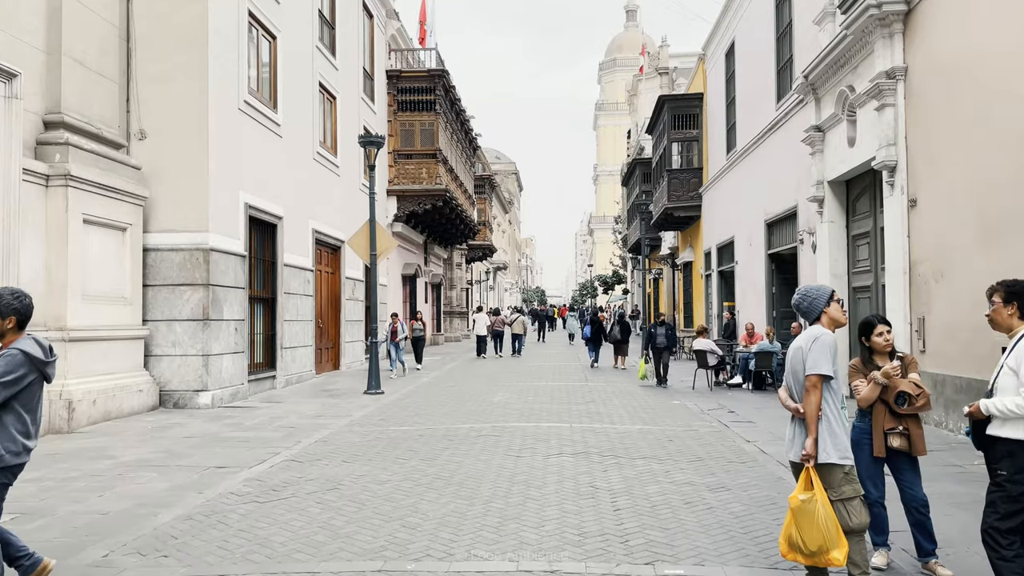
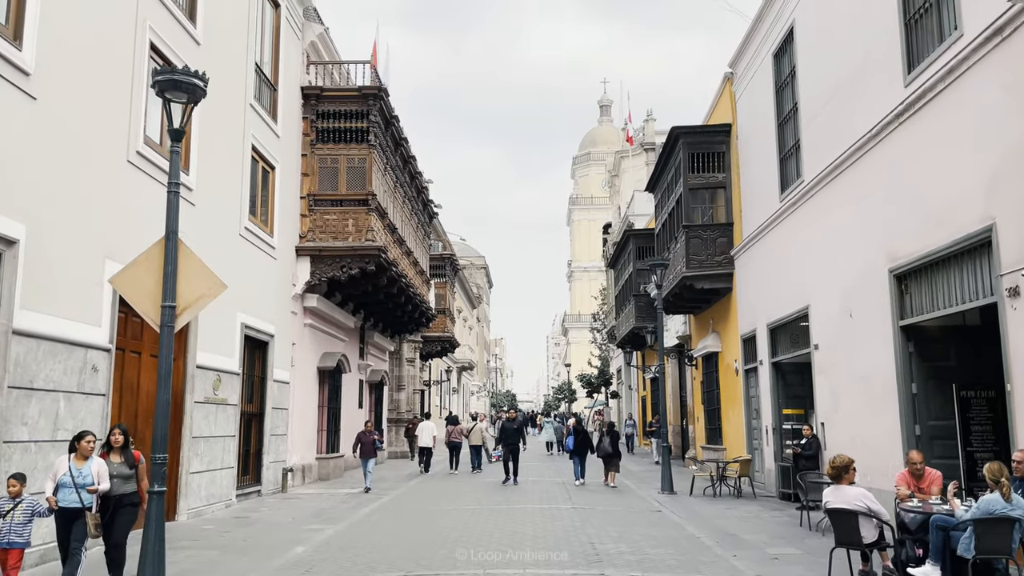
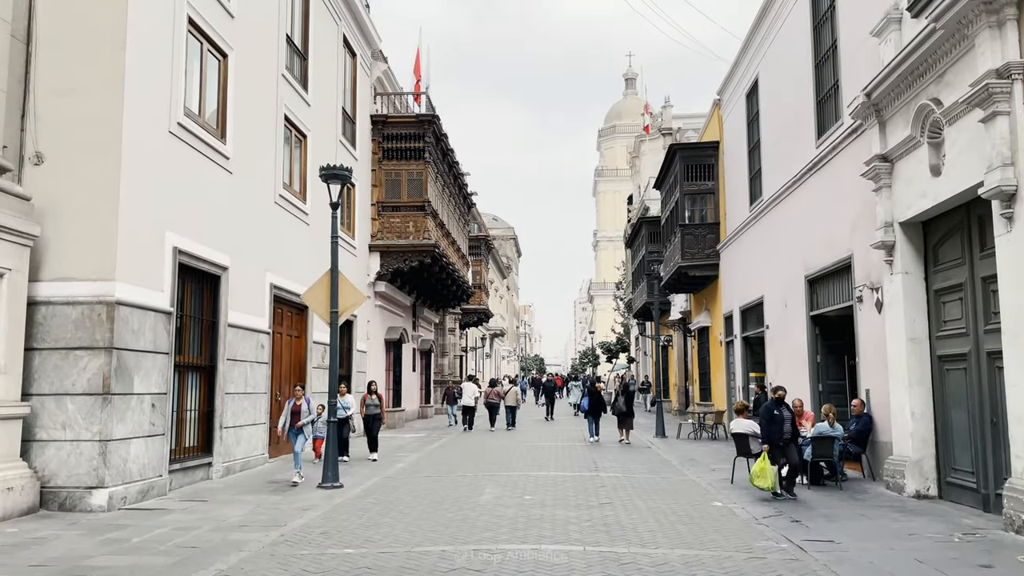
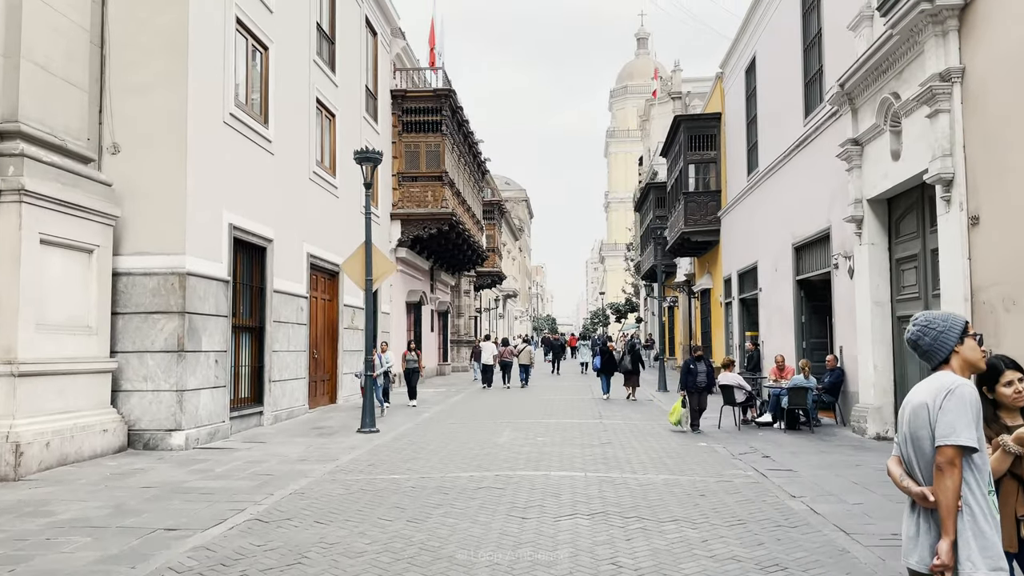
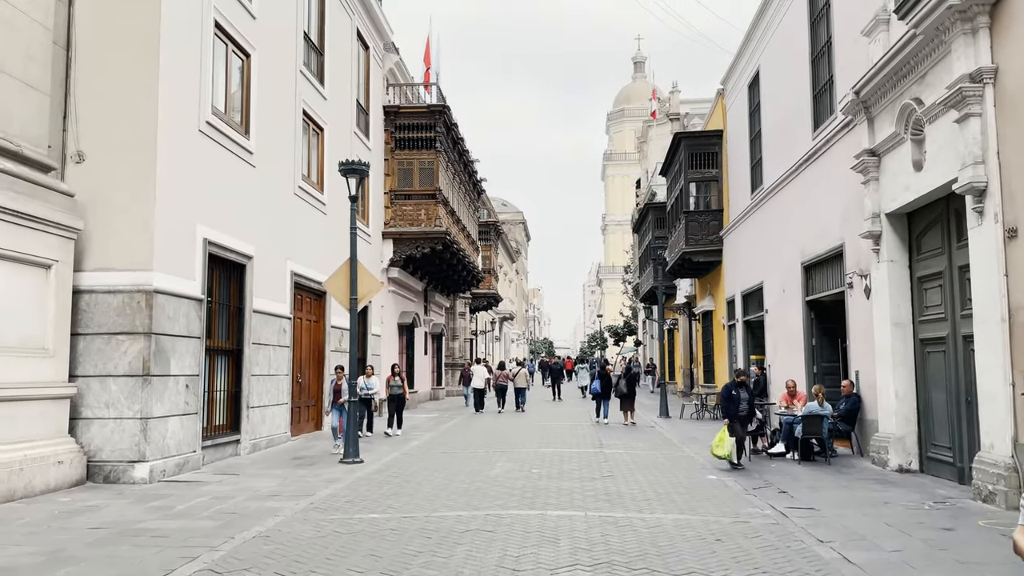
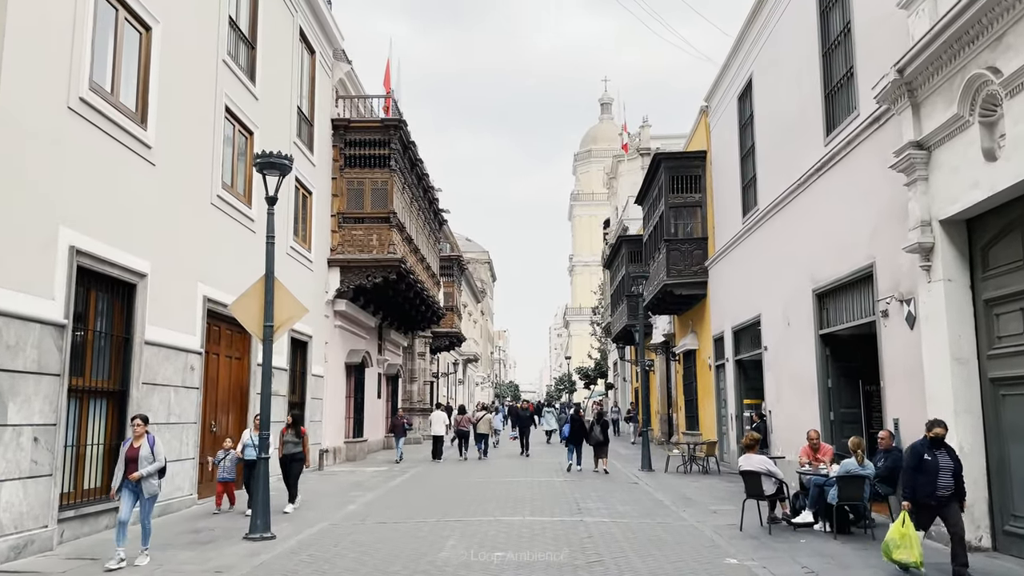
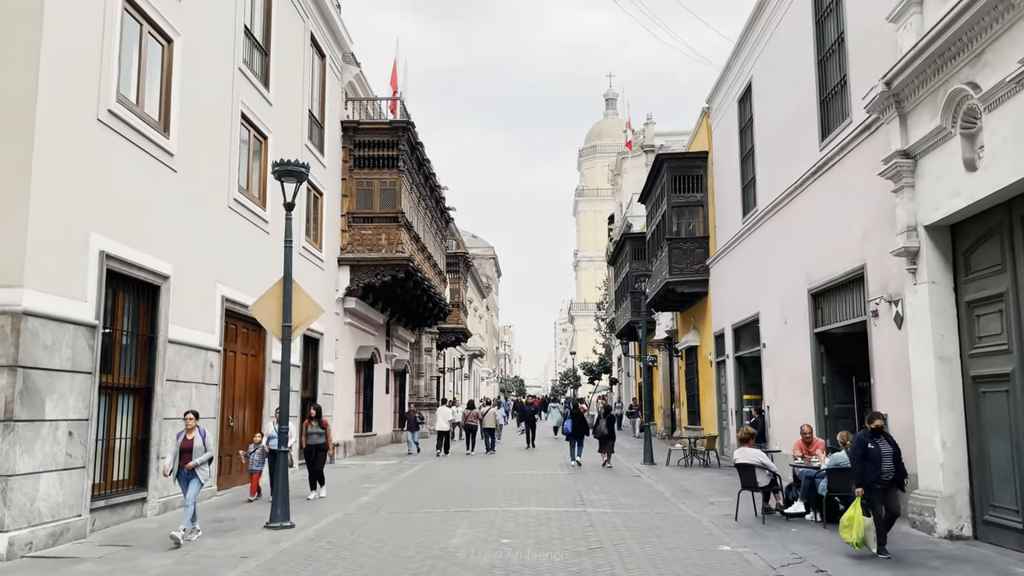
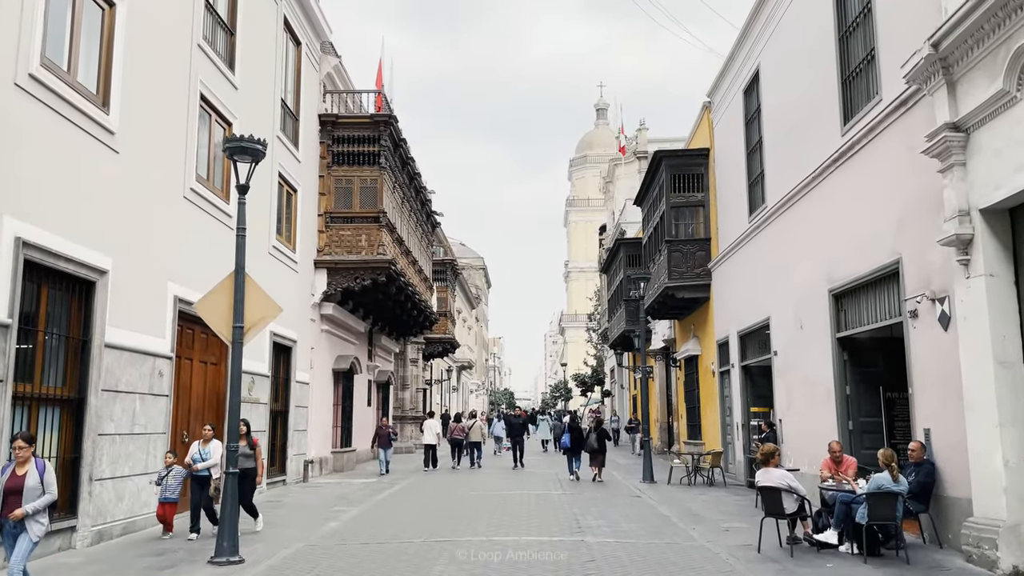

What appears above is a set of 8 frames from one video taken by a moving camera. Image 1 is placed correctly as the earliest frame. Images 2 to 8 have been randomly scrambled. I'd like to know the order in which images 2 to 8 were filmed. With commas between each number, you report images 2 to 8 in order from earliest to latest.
4, 5, 3, 7, 6, 8, 2
